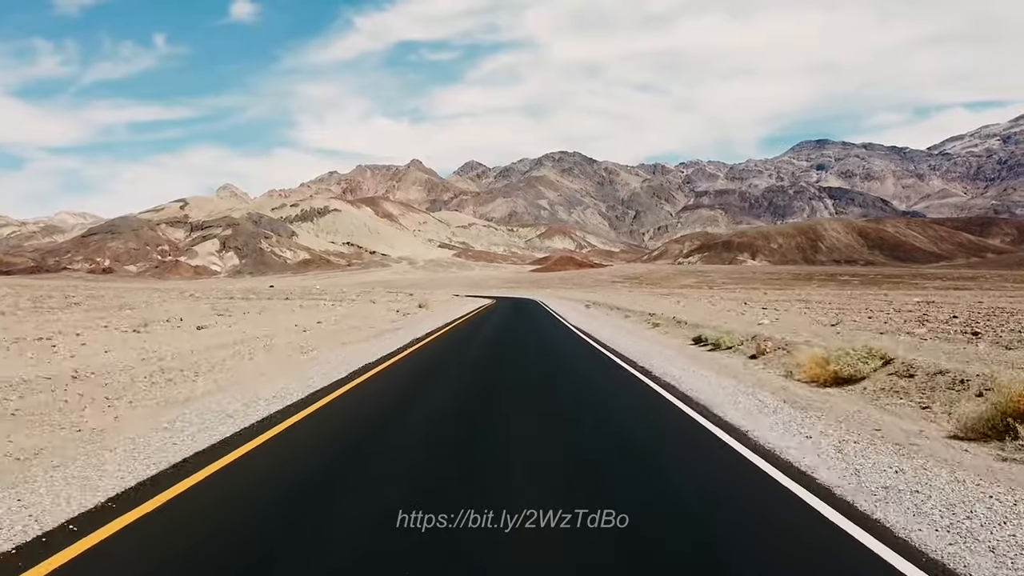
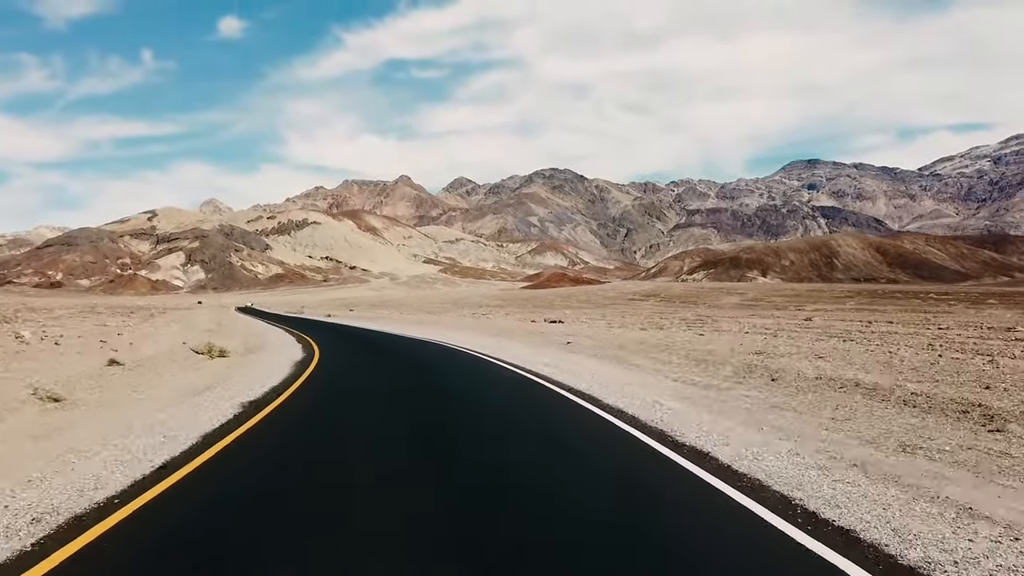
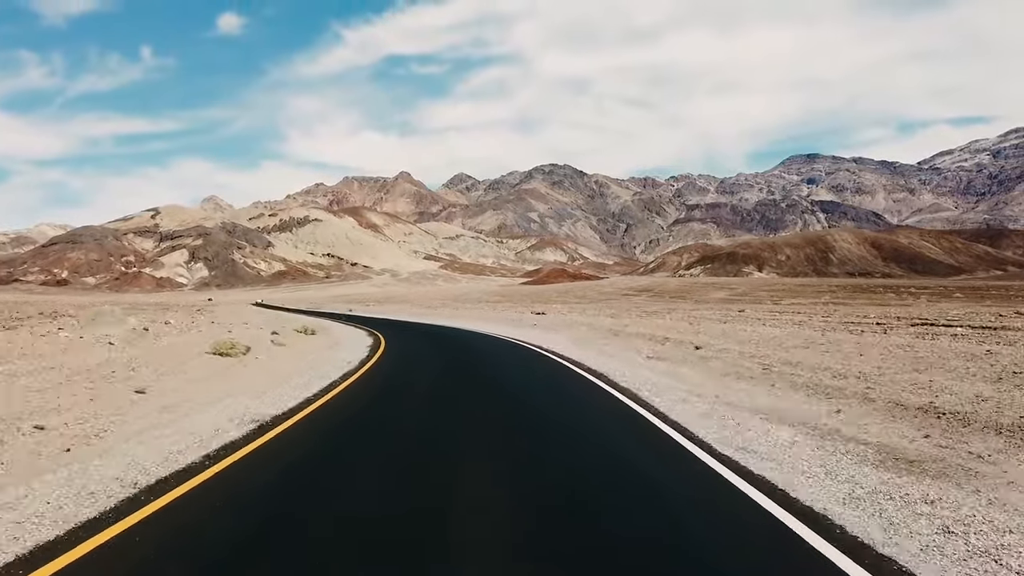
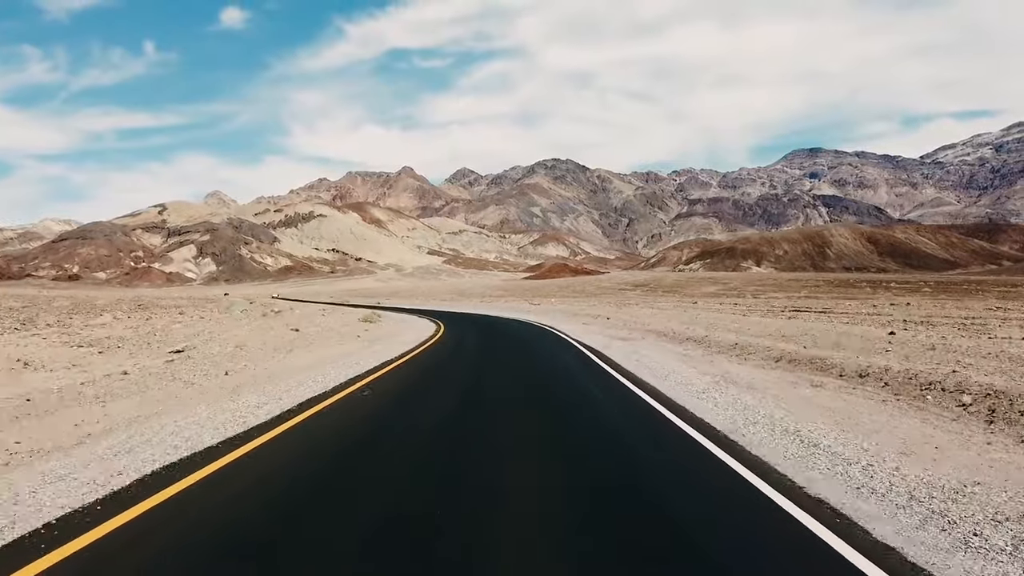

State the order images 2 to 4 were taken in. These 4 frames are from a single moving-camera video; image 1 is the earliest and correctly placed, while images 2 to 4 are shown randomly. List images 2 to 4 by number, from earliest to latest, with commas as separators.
4, 3, 2
